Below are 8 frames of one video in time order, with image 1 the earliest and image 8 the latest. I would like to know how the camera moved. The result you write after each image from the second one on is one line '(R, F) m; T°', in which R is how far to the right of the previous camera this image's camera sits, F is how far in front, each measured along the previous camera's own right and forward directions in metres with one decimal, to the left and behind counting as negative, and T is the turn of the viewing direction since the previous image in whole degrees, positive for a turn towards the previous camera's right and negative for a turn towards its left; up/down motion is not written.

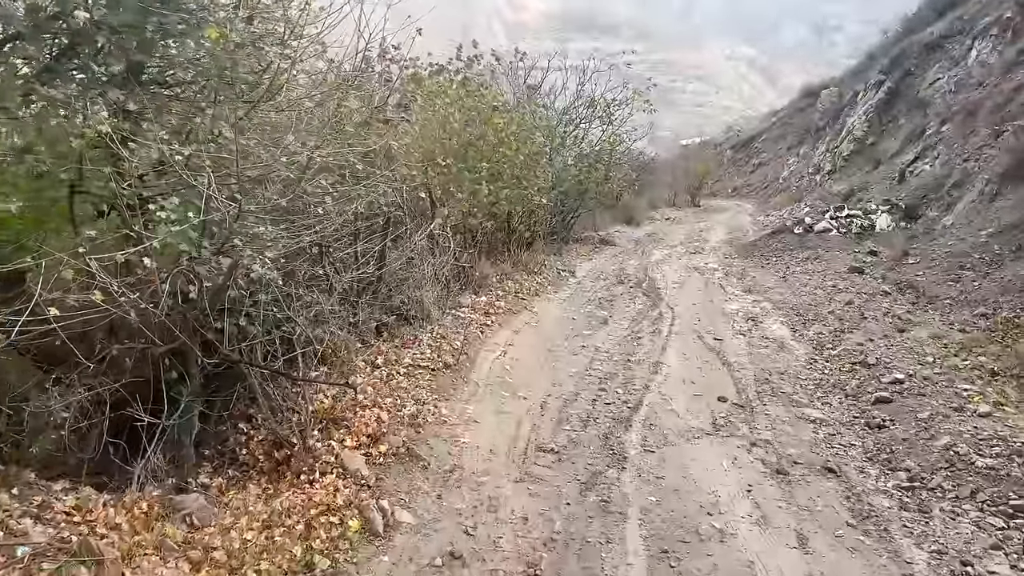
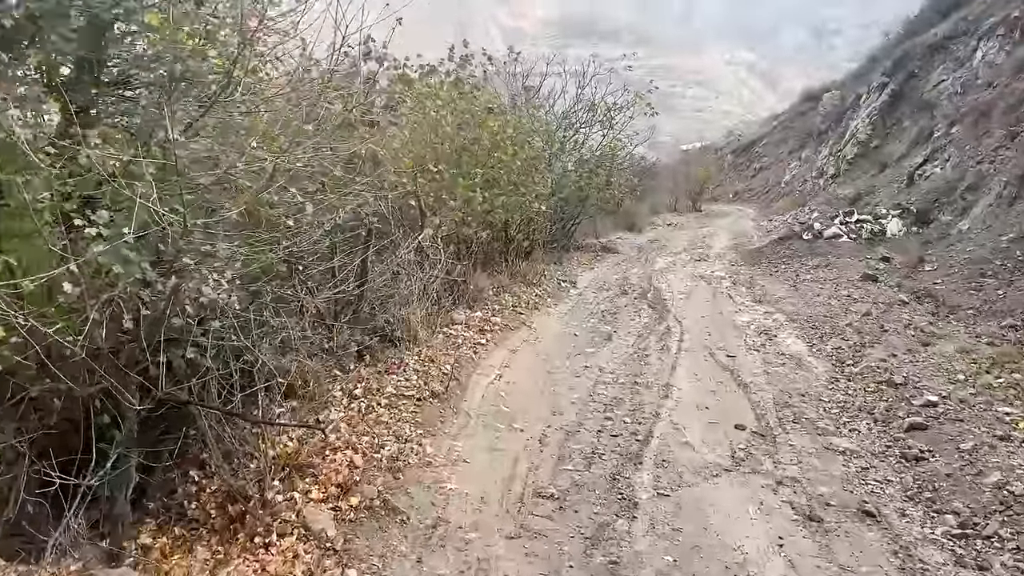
(0.0, +0.7) m; 0°
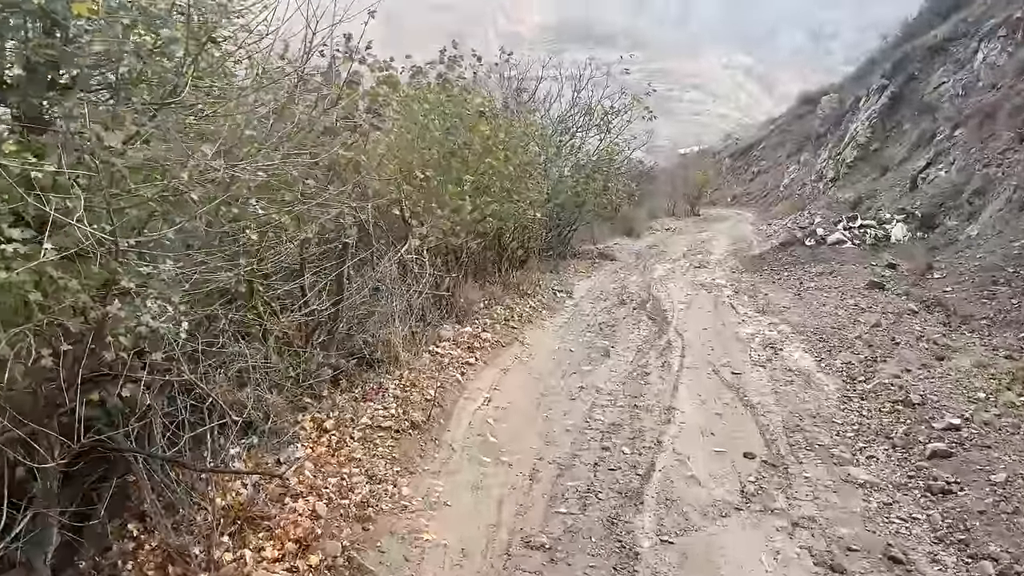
(+0.1, +0.5) m; 0°
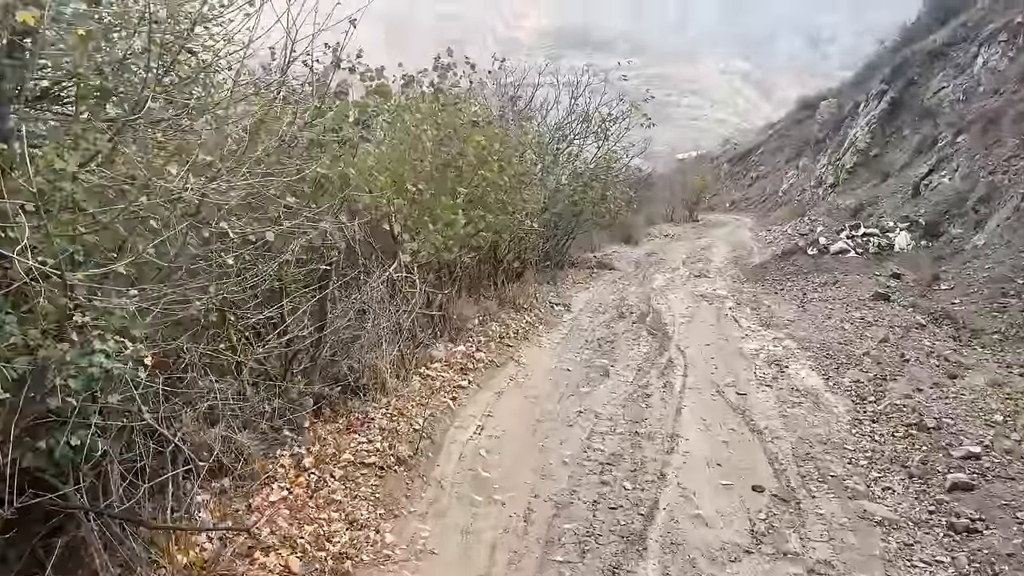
(0.0, +0.3) m; 0°
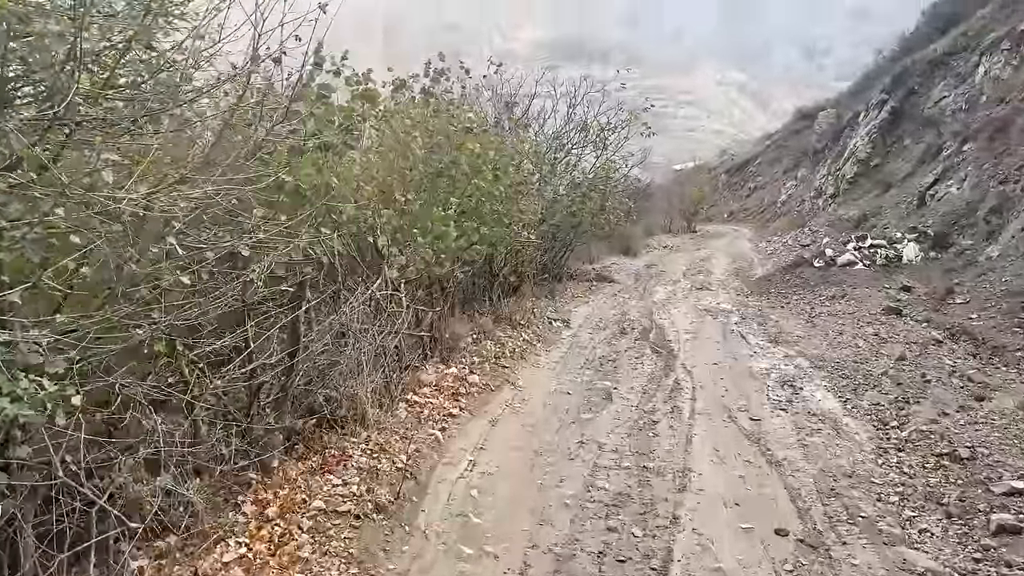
(0.0, +0.6) m; 0°
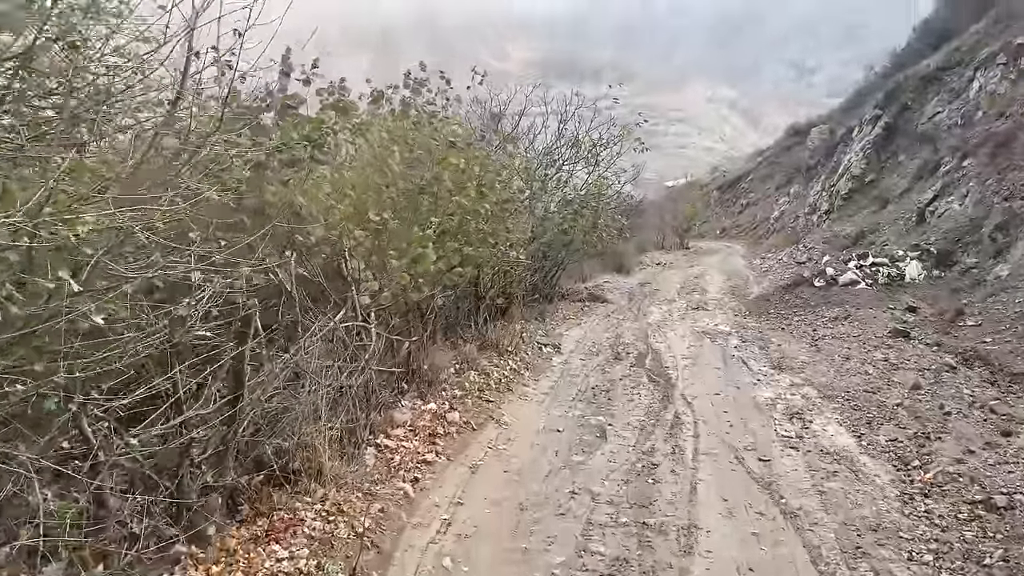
(+0.1, +0.7) m; 0°
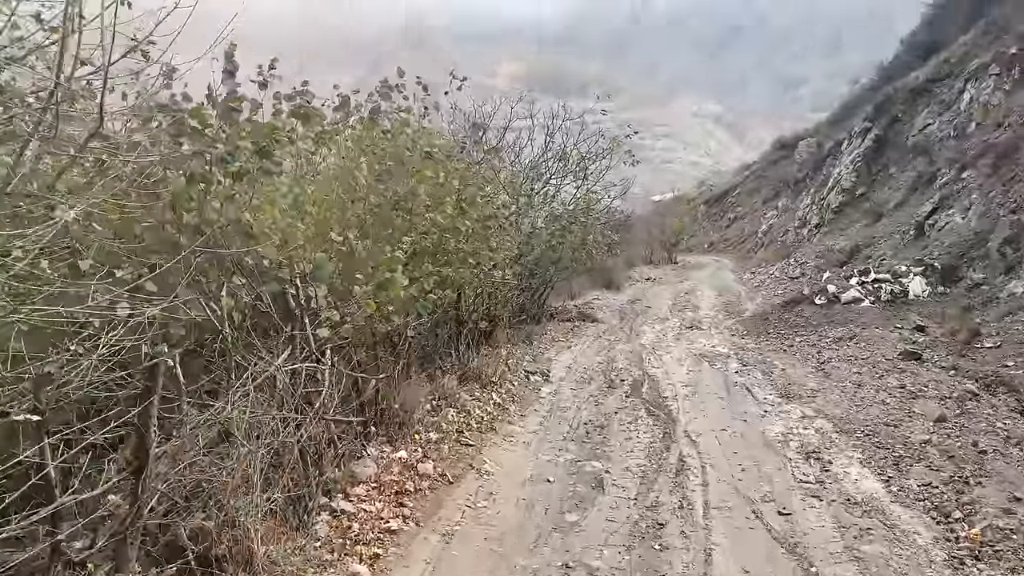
(0.0, +0.9) m; +1°
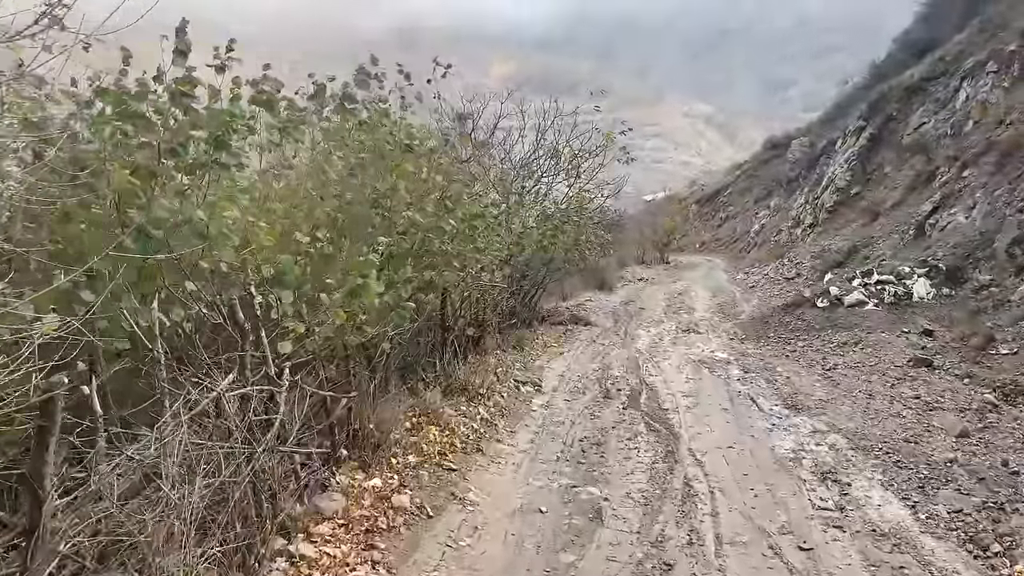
(0.0, +0.7) m; +1°
